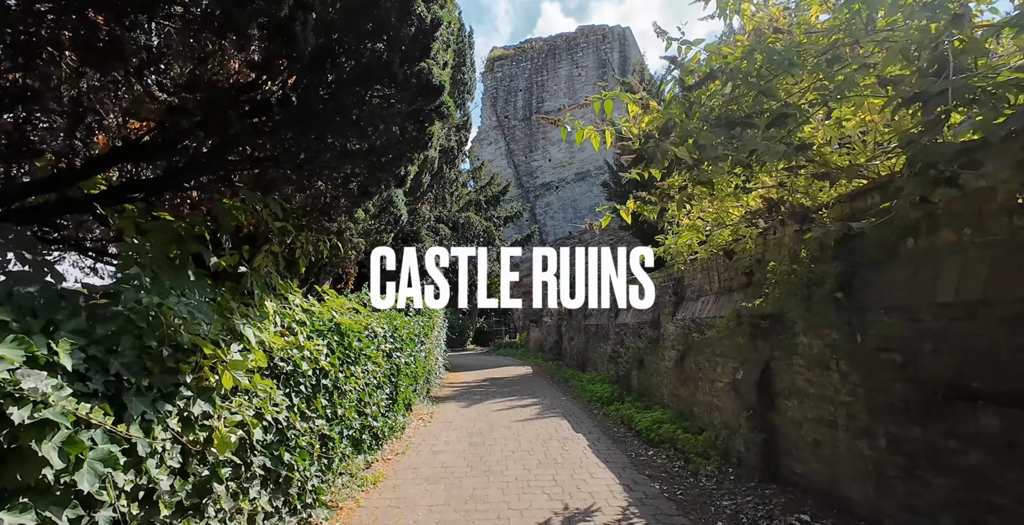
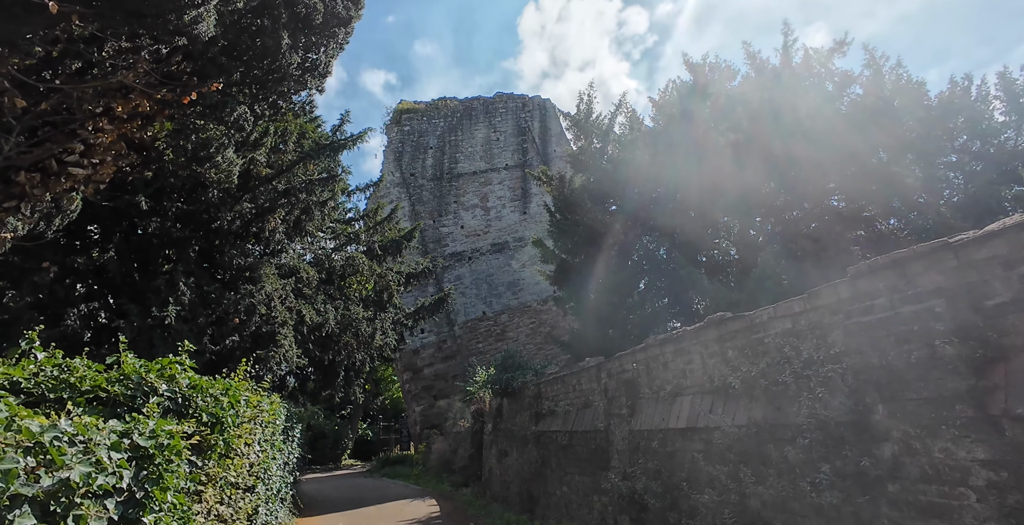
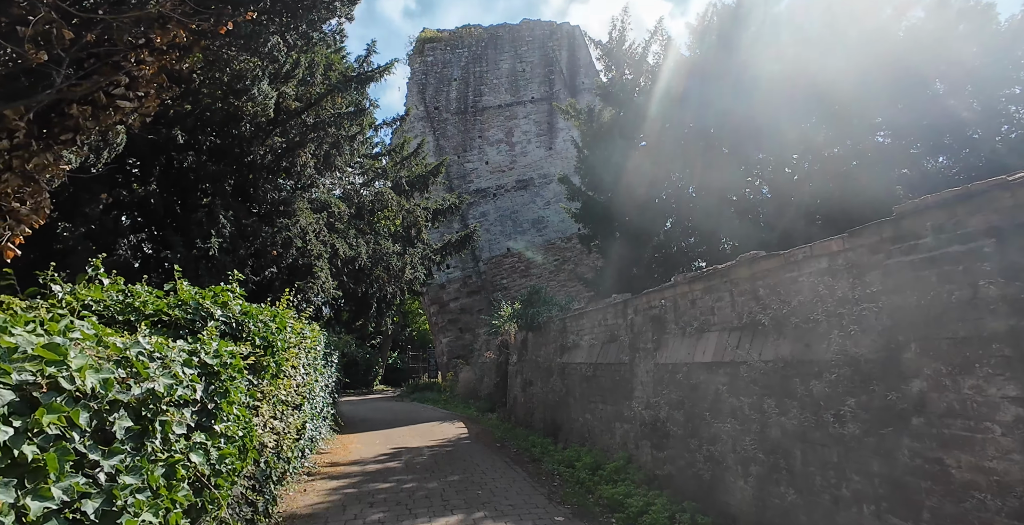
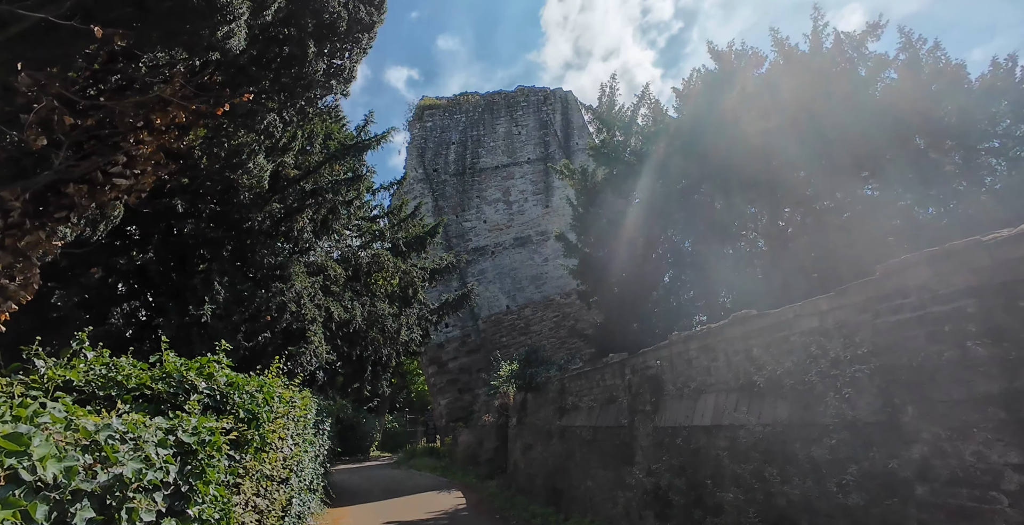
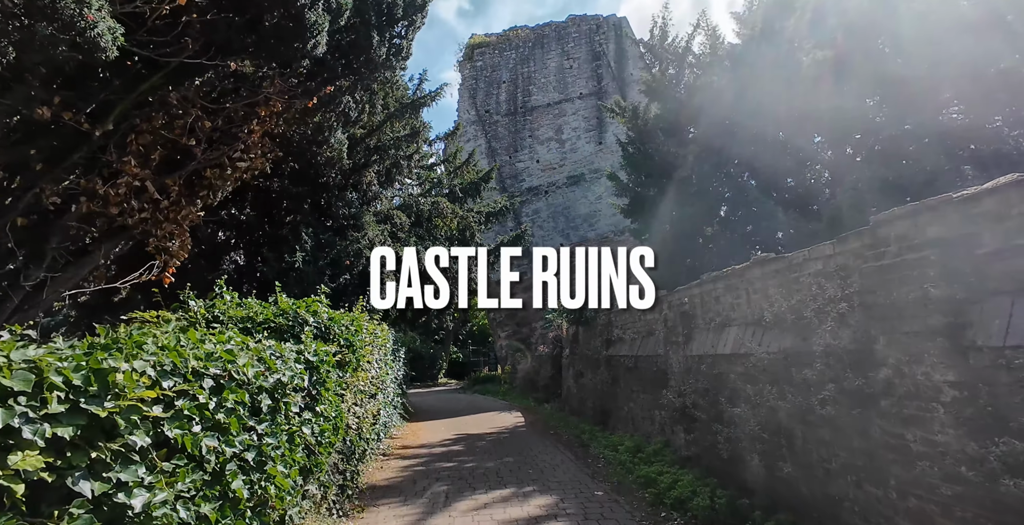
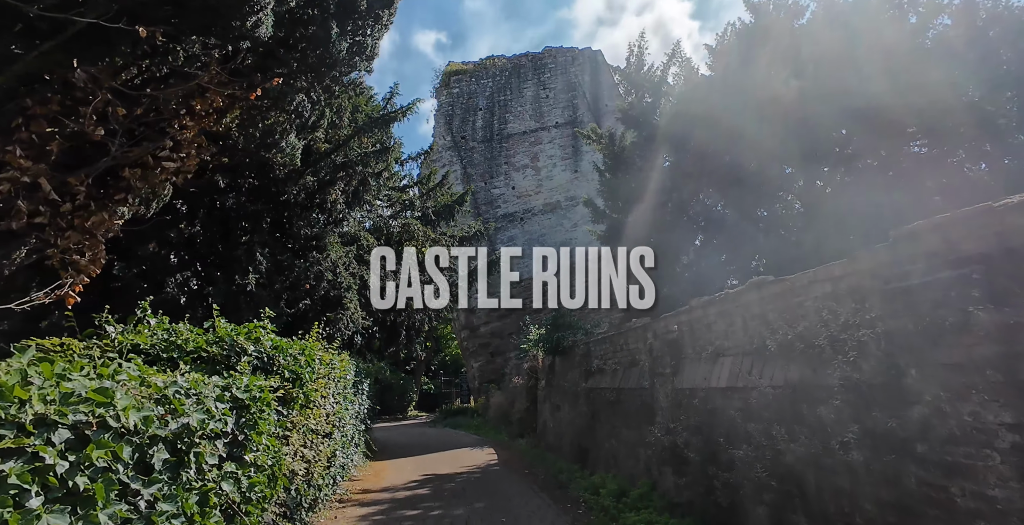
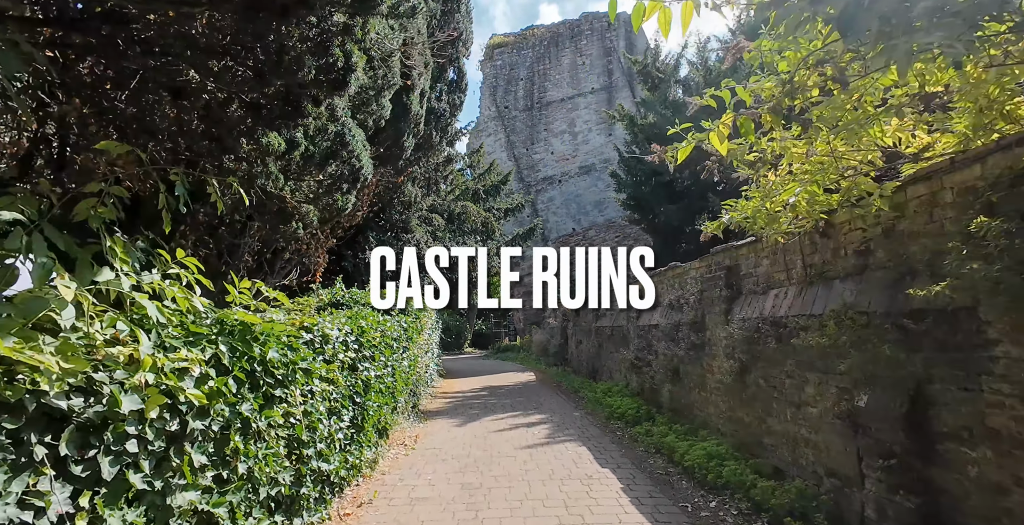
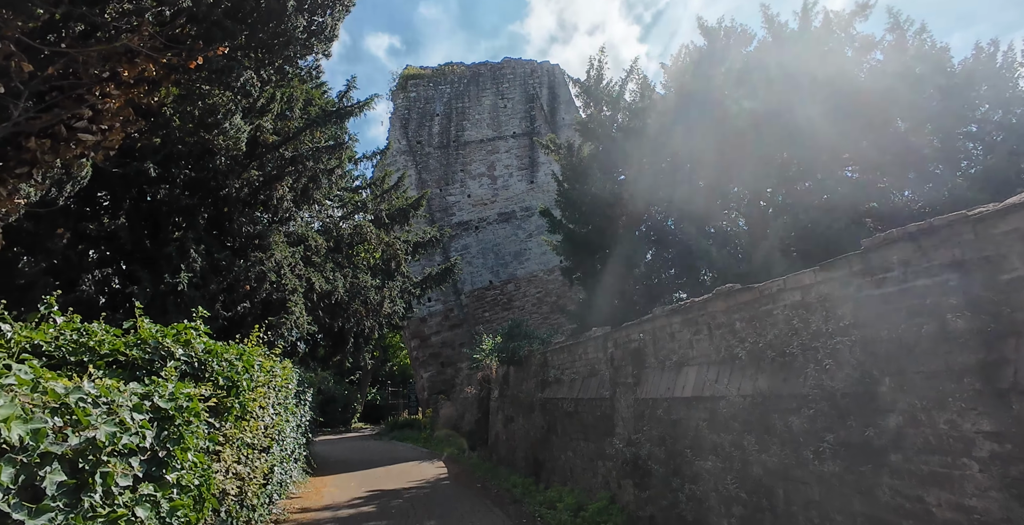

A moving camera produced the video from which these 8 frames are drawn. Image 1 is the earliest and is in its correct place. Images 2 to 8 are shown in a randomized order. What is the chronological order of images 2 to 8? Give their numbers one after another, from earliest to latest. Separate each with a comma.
7, 5, 6, 4, 2, 8, 3
